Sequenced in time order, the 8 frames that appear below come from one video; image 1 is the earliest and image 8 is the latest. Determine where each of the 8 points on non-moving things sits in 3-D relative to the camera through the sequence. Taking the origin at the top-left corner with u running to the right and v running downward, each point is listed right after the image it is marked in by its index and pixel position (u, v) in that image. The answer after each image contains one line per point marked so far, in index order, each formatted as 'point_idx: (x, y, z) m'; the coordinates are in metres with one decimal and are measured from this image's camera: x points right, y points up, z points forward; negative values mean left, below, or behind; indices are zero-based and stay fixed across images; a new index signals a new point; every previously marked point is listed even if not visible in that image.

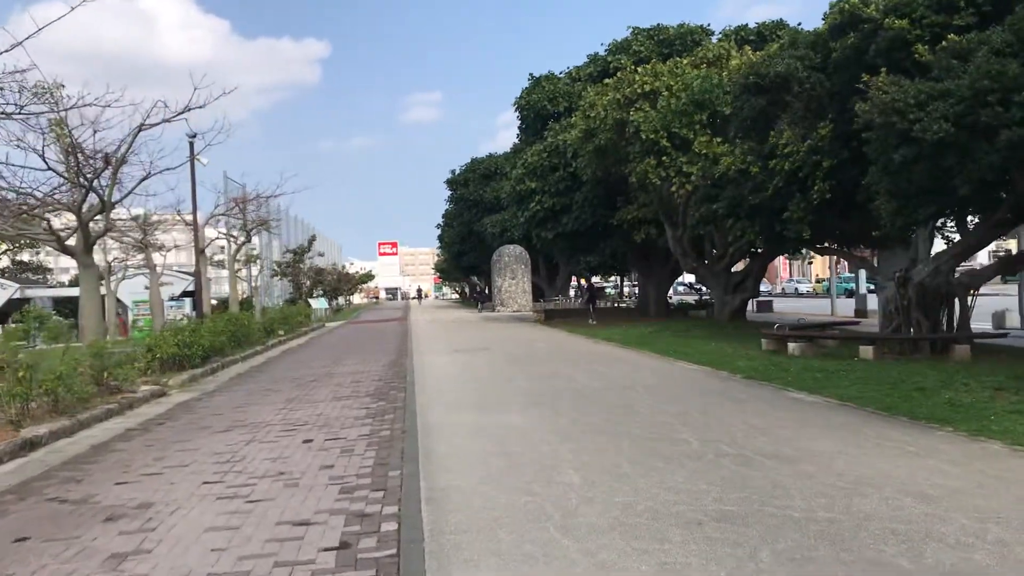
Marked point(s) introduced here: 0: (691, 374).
0: (+2.7, -1.3, +14.4) m
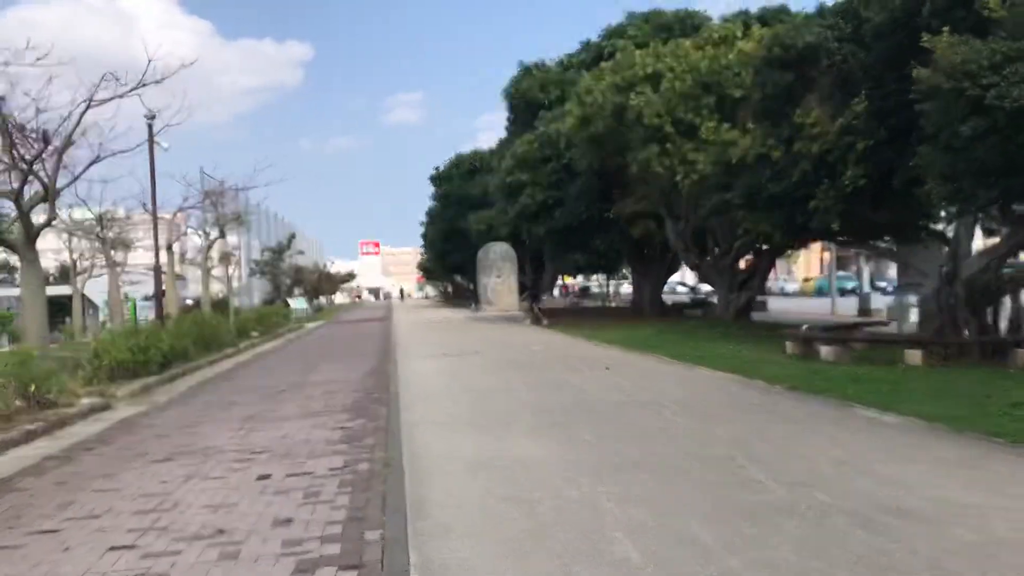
0: (+2.8, -1.3, +12.4) m
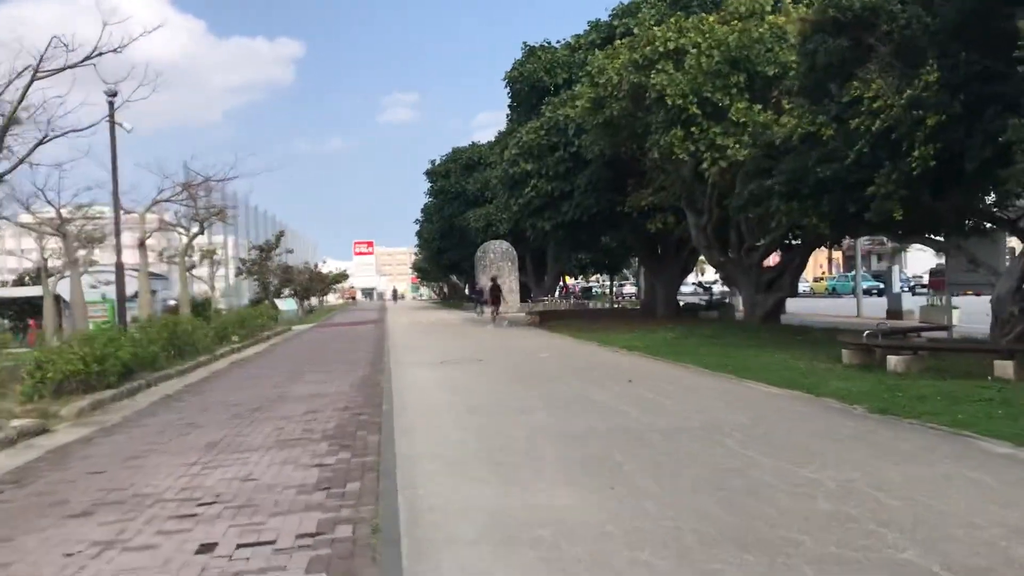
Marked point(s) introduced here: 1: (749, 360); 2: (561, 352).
0: (+3.0, -1.2, +10.2) m
1: (+3.8, -1.2, +15.4) m
2: (+1.0, -1.3, +18.8) m
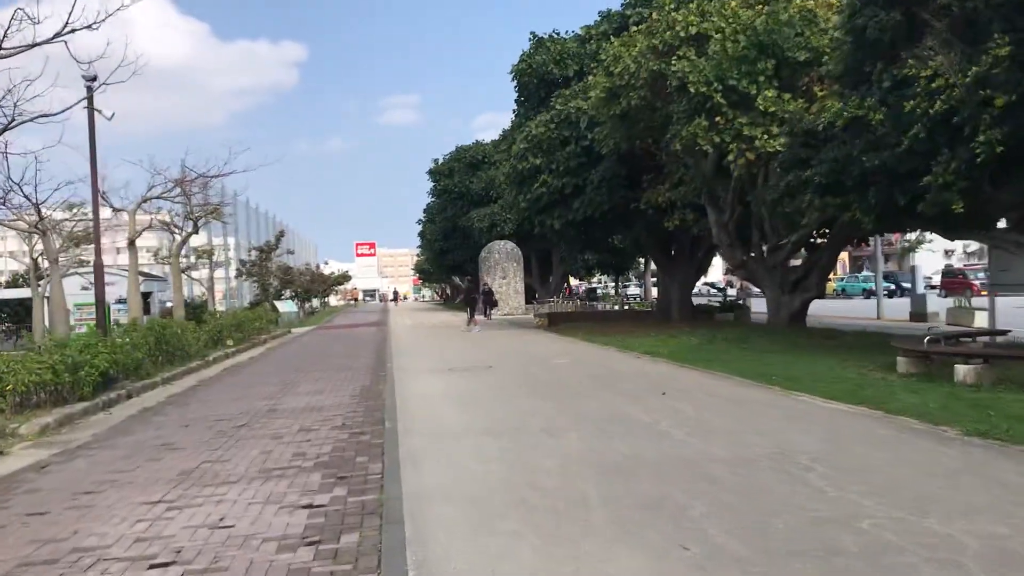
0: (+3.2, -1.3, +8.7) m
1: (+4.1, -1.2, +13.9) m
2: (+1.2, -1.3, +17.3) m
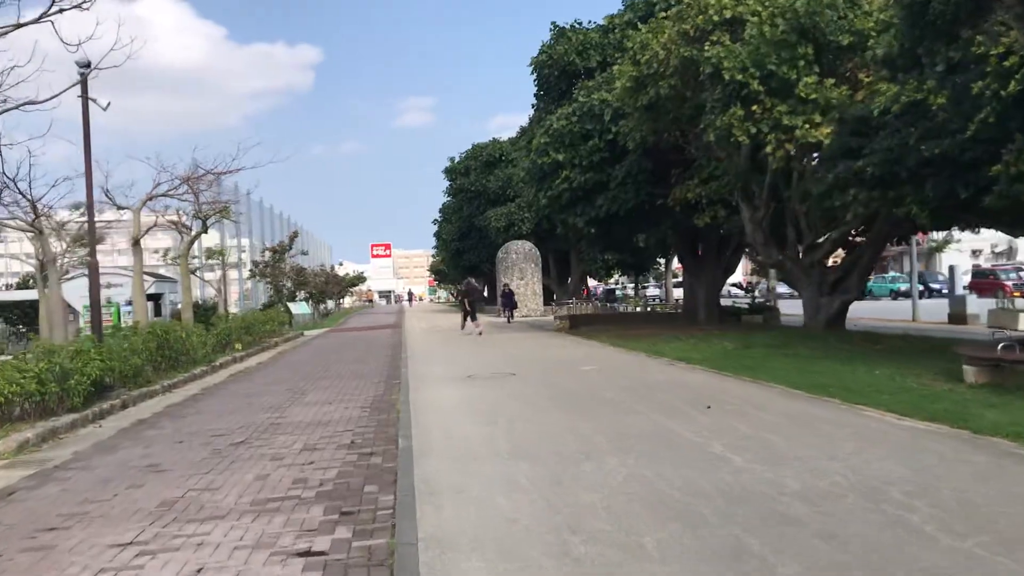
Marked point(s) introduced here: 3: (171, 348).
0: (+3.4, -1.3, +7.5) m
1: (+4.4, -1.2, +12.7) m
2: (+1.6, -1.3, +16.1) m
3: (-6.8, -1.2, +18.8) m
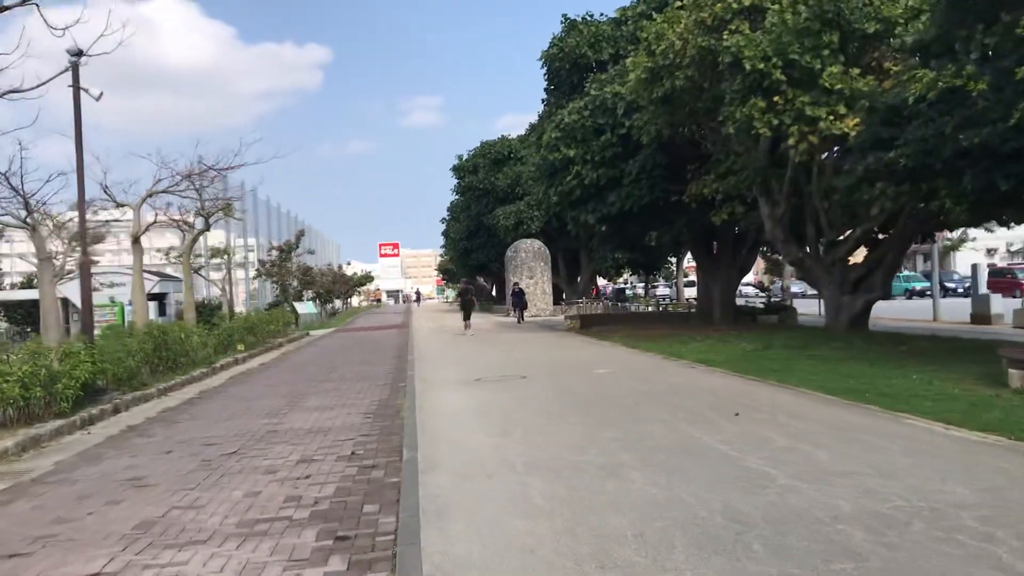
0: (+3.6, -1.2, +6.8) m
1: (+4.6, -1.2, +11.9) m
2: (+1.8, -1.3, +15.4) m
3: (-6.6, -1.2, +18.2) m
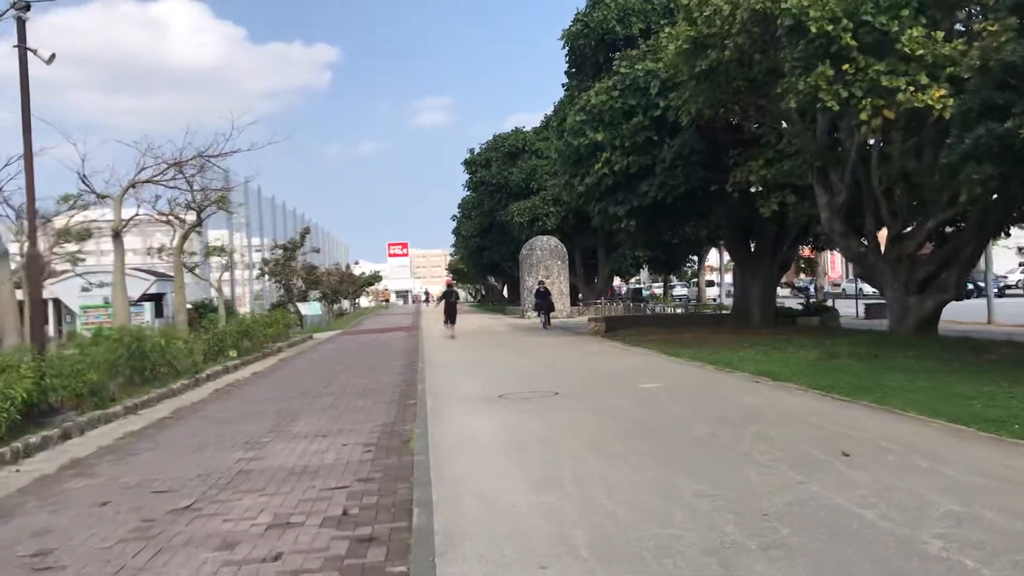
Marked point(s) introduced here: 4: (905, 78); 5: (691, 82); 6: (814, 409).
0: (+3.9, -1.2, +4.4) m
1: (+4.9, -1.1, +9.5) m
2: (+2.2, -1.3, +13.0) m
3: (-6.1, -1.2, +15.9) m
4: (+5.9, +3.2, +14.3) m
5: (+3.5, +4.0, +18.5) m
6: (+3.1, -1.2, +9.9) m
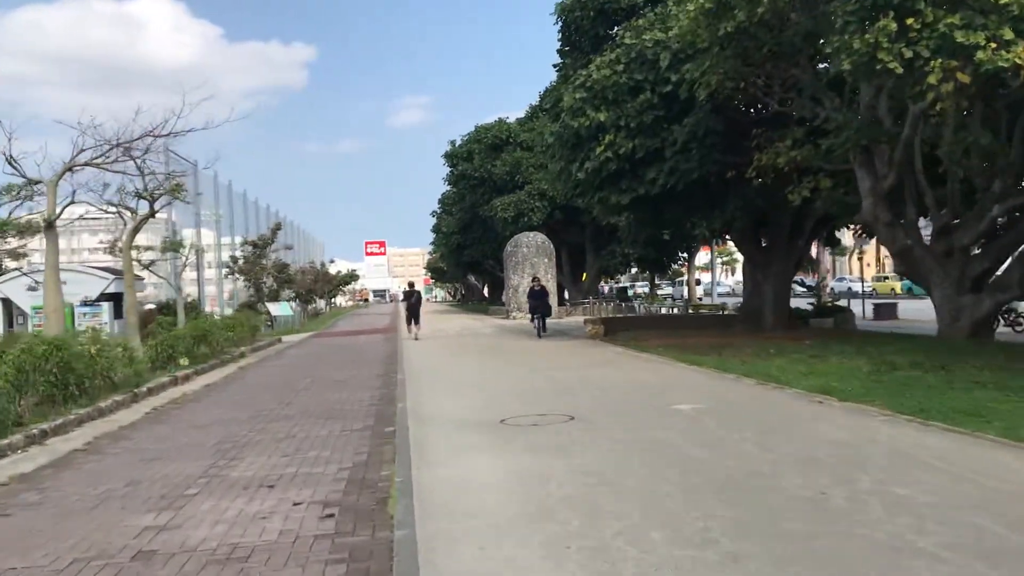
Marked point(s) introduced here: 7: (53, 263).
0: (+4.1, -1.2, +1.9) m
1: (+5.1, -1.1, +7.0) m
2: (+2.2, -1.3, +10.5) m
3: (-6.2, -1.1, +13.1) m
4: (+5.9, +3.2, +11.9) m
5: (+3.4, +4.1, +16.0) m
6: (+3.2, -1.2, +7.3) m
7: (-9.0, +0.5, +18.6) m
